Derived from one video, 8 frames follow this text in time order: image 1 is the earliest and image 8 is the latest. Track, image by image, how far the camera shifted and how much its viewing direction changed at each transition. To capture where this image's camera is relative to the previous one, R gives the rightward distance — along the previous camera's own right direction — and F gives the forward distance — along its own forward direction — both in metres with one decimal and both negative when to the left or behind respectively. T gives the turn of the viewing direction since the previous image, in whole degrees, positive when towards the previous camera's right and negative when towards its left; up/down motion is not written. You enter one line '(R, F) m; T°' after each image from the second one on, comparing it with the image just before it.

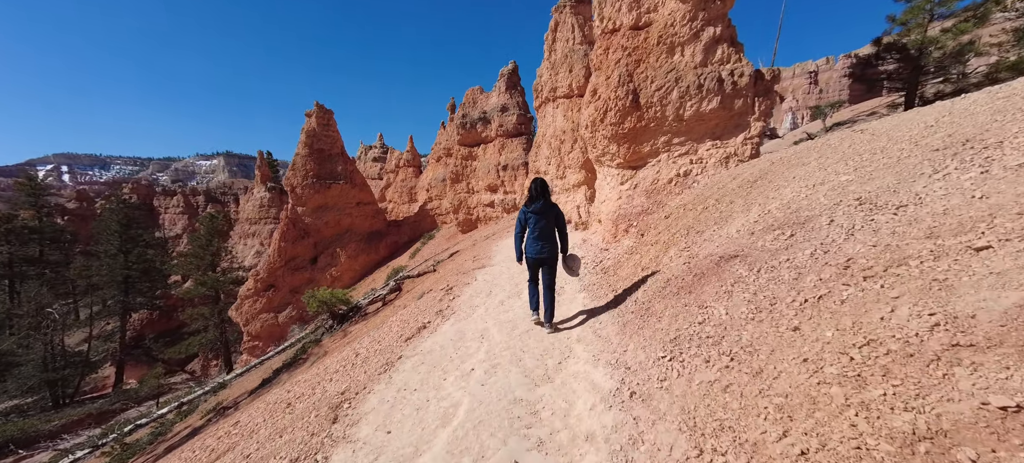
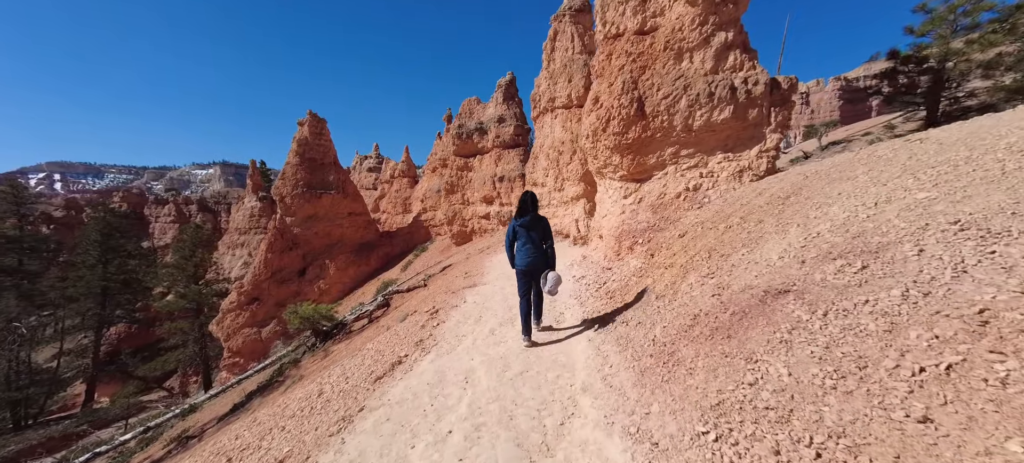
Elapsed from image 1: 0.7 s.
(0.0, +0.6) m; +1°
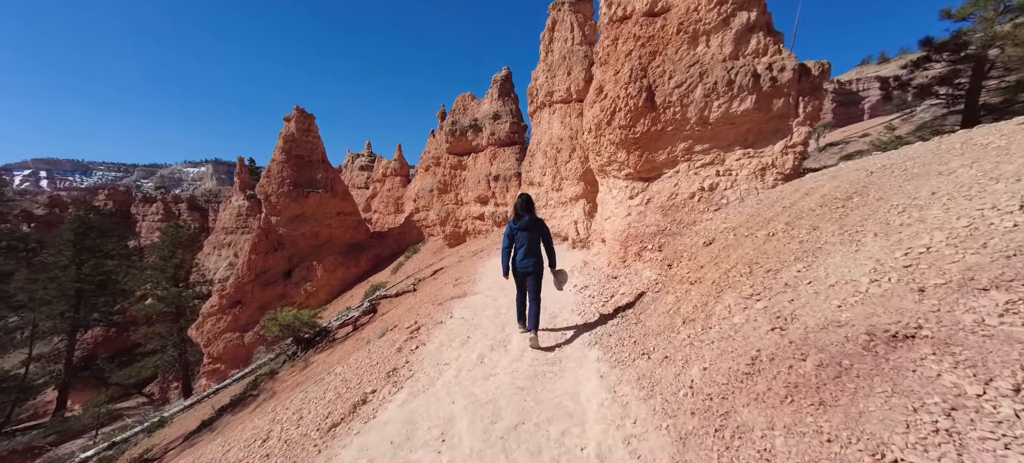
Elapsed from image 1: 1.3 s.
(0.0, +0.8) m; +1°
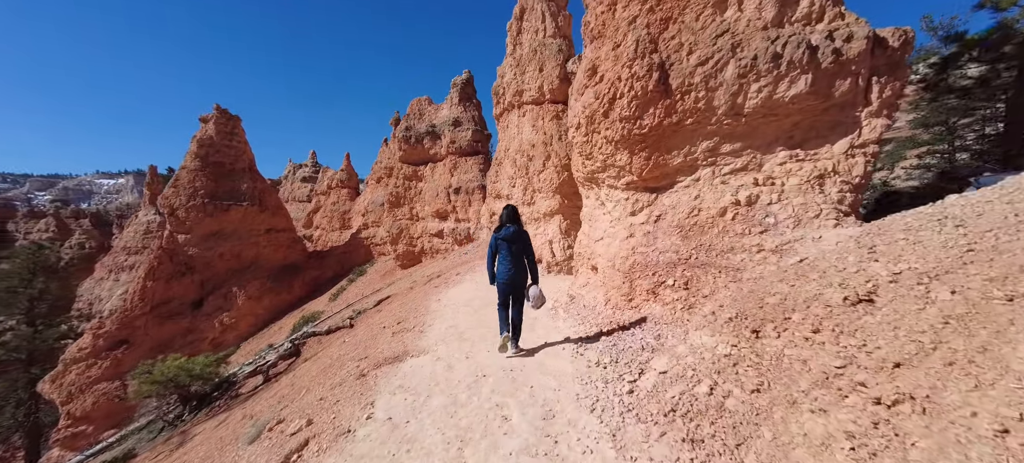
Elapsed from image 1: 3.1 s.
(0.0, +2.0) m; +6°
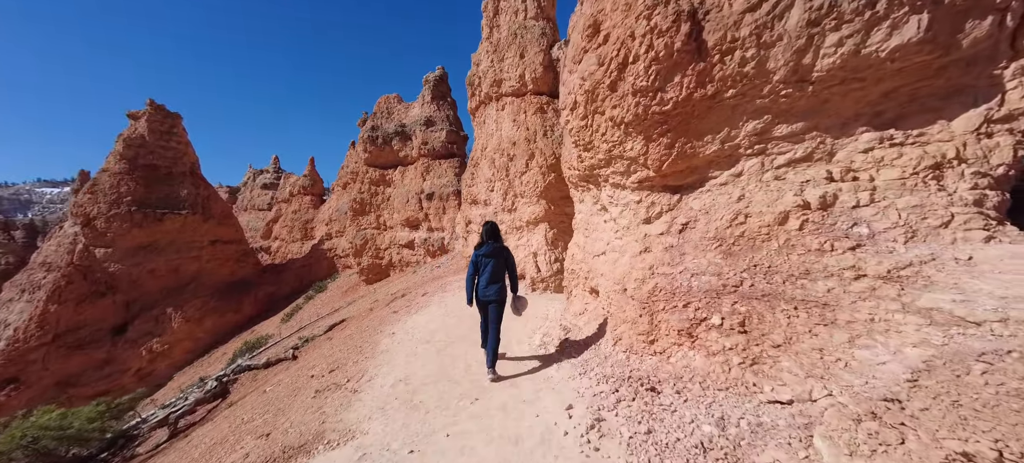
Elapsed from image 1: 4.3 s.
(+0.1, +1.5) m; +3°
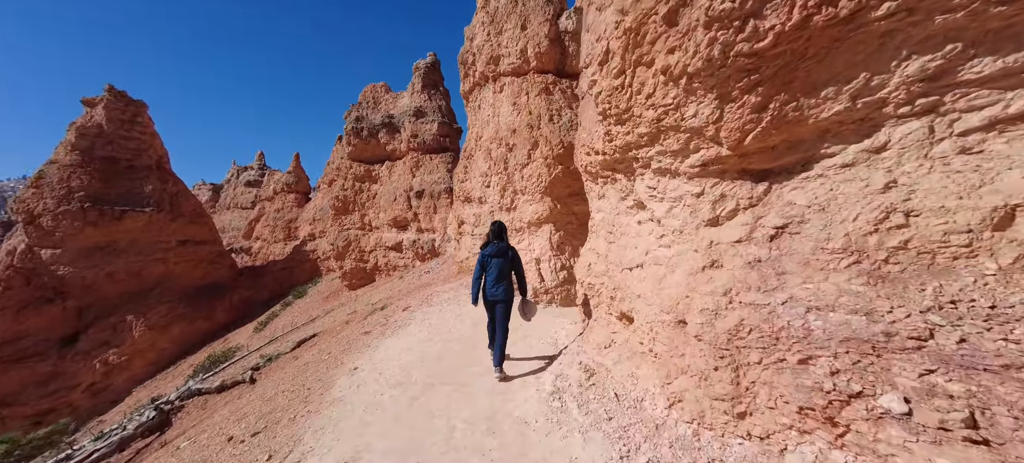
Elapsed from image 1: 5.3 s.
(-0.1, +1.4) m; +1°
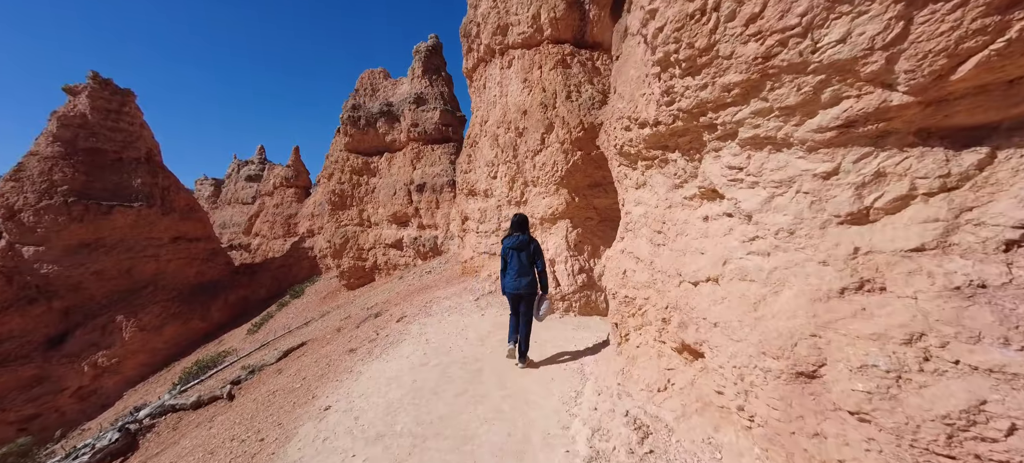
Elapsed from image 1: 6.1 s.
(-0.1, +1.1) m; -1°
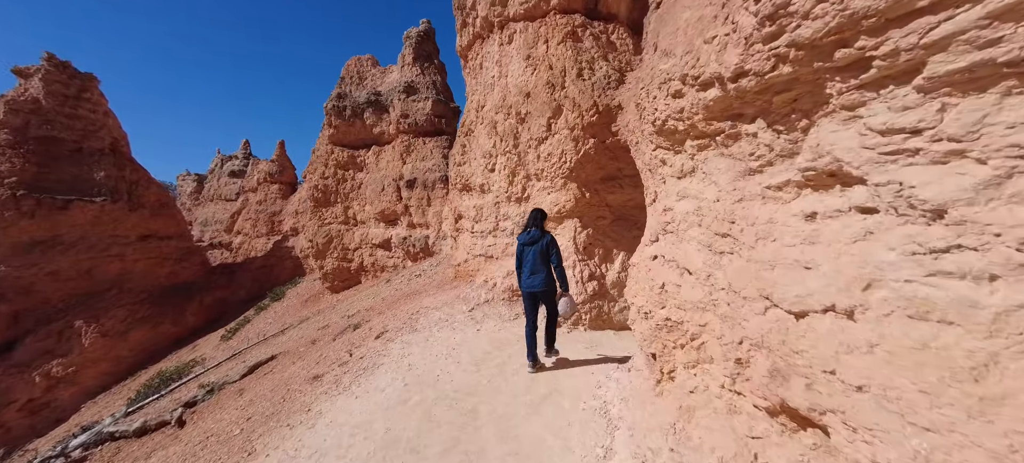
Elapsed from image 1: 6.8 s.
(-0.1, +1.0) m; +1°
